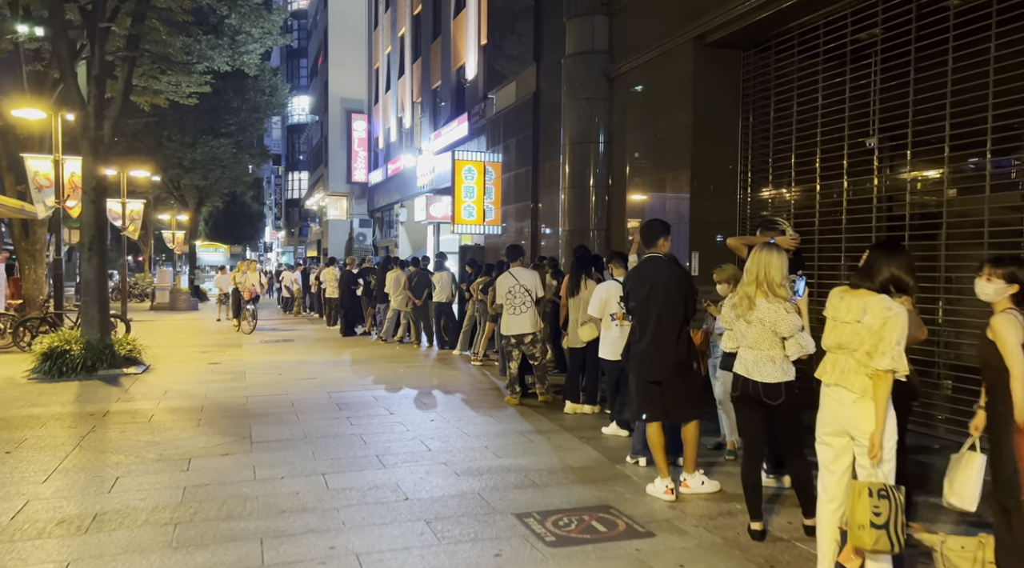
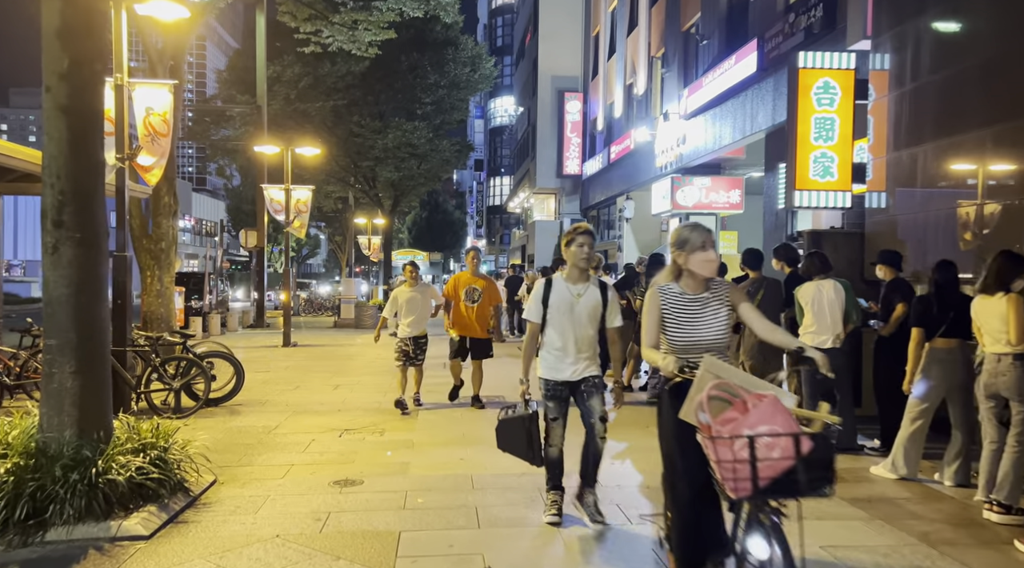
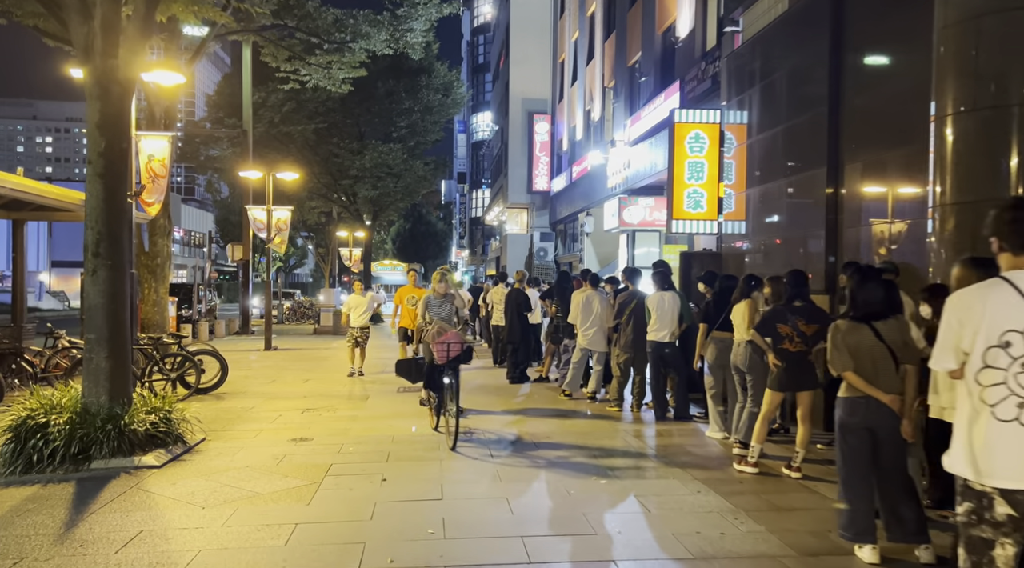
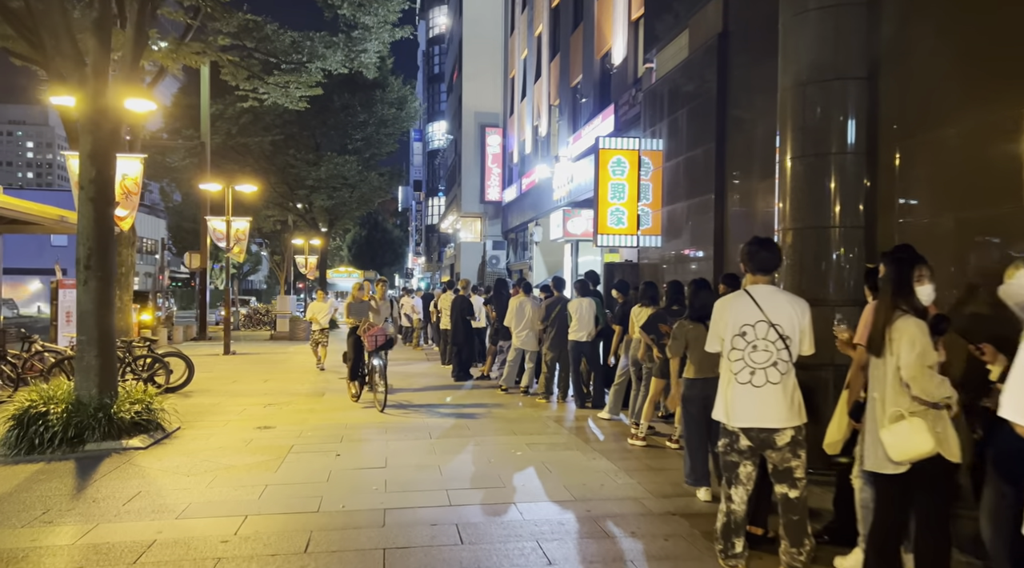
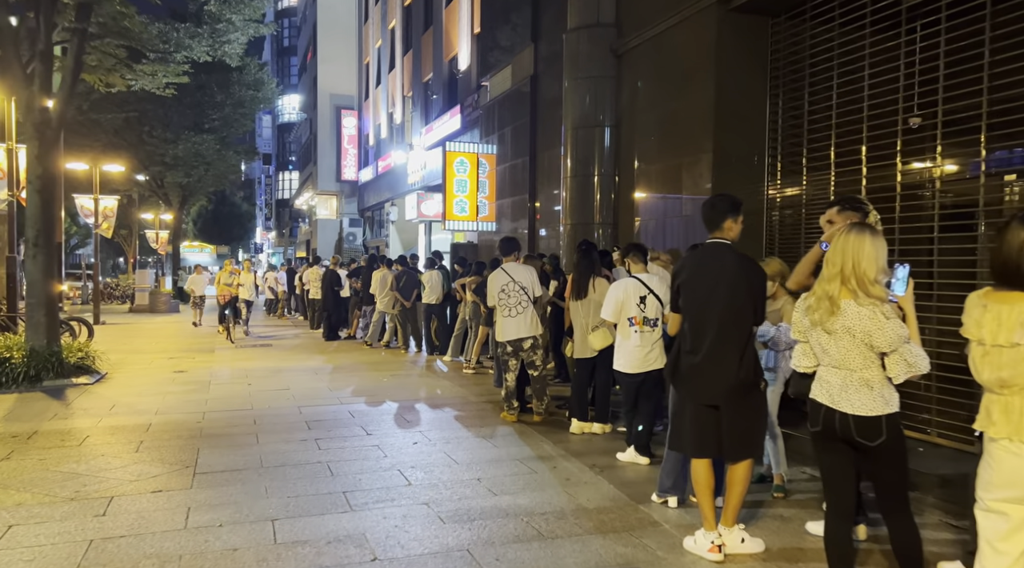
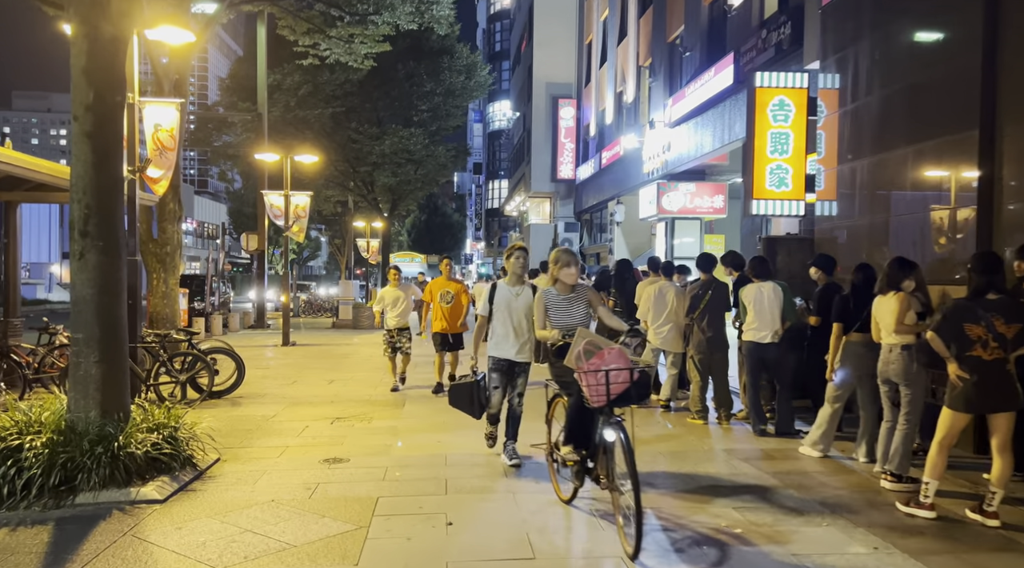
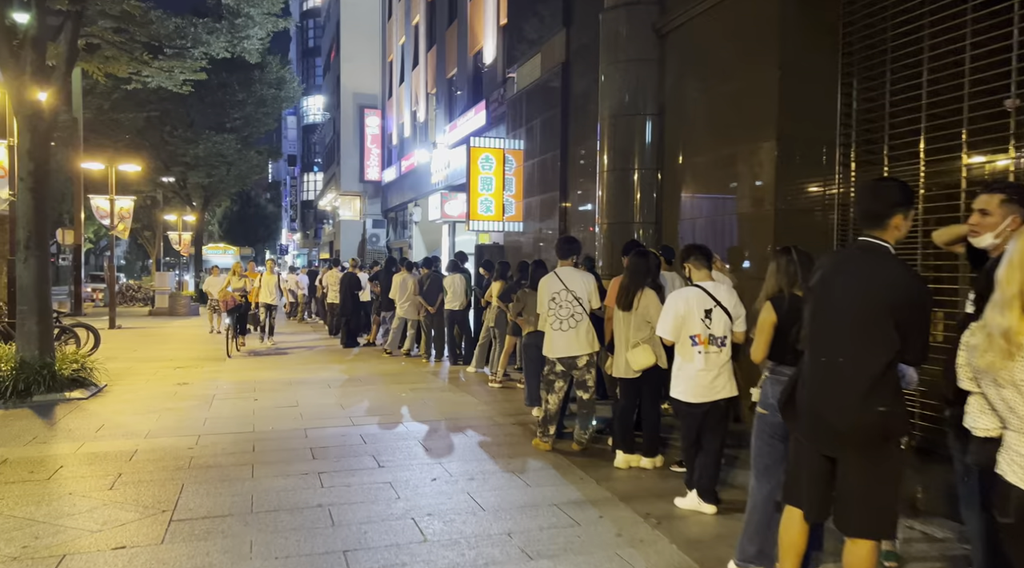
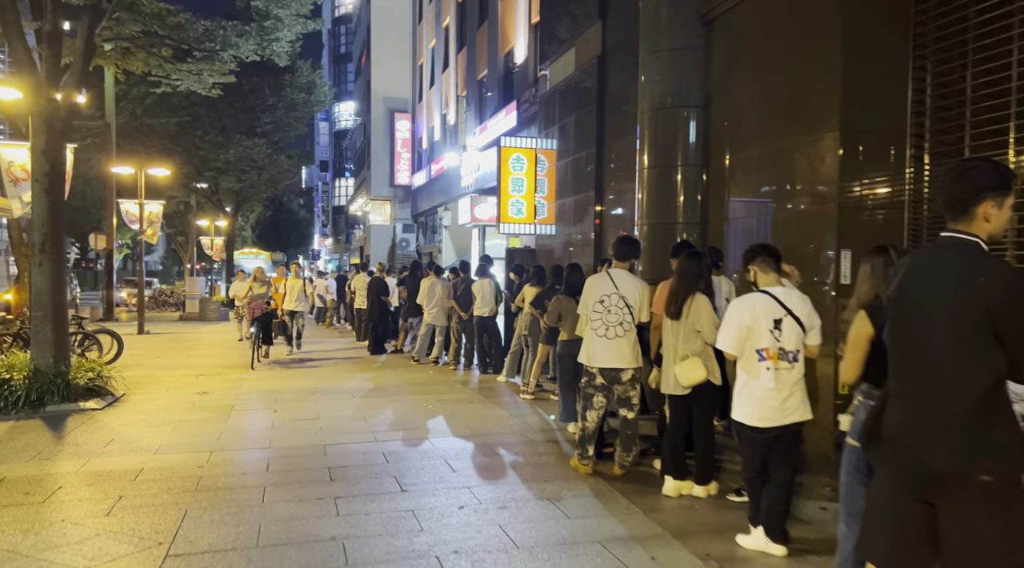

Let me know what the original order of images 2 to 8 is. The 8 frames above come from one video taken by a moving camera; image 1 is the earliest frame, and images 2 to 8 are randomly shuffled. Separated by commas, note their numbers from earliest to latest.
5, 7, 8, 4, 3, 6, 2
